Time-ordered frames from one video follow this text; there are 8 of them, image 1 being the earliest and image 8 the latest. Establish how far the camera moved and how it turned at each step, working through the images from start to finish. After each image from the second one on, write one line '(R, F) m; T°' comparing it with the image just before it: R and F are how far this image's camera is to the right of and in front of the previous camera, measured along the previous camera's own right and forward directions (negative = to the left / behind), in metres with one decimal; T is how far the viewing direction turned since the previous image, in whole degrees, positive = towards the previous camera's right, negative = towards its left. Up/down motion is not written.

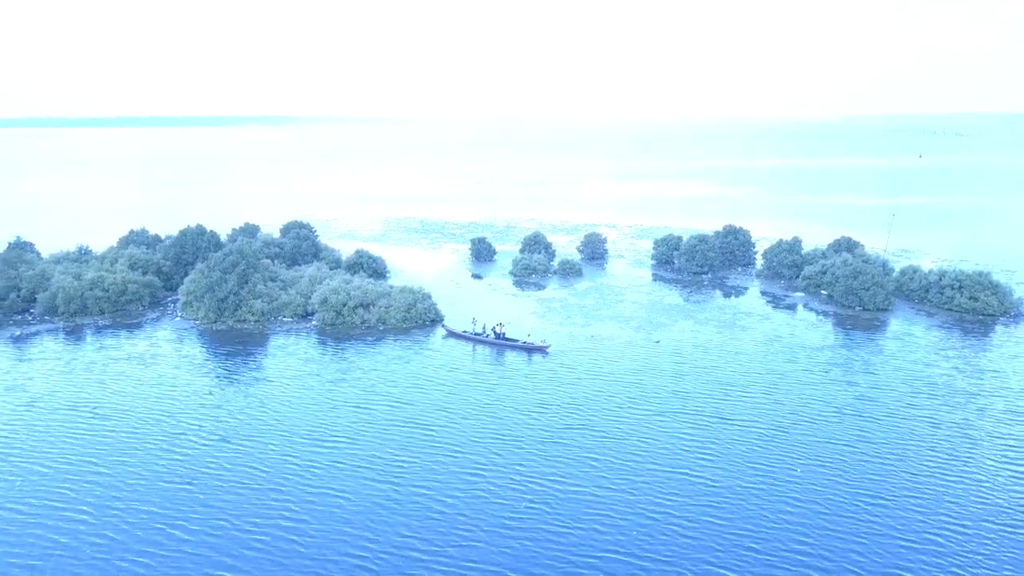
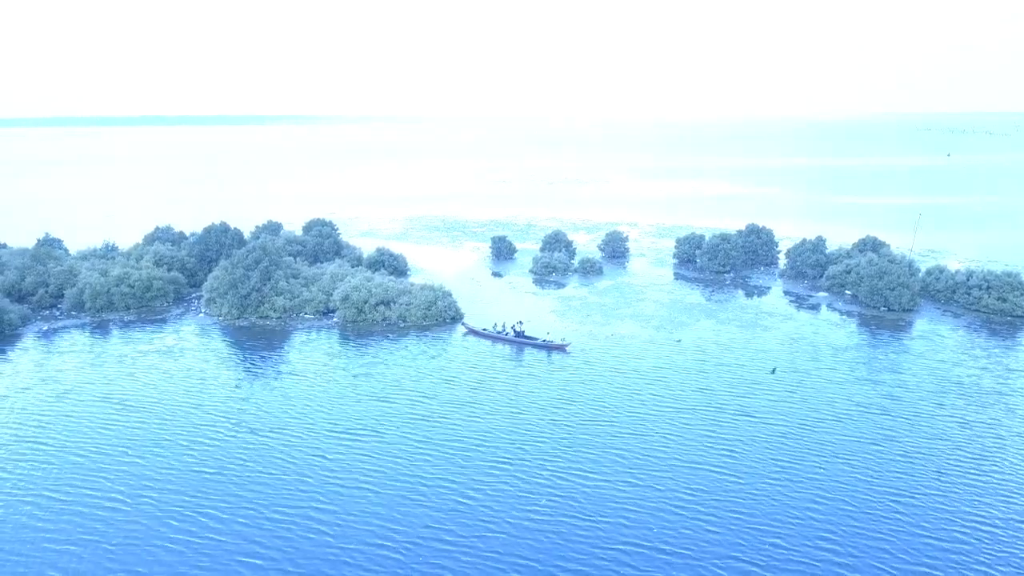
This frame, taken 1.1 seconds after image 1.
(+0.1, 0.0) m; -2°
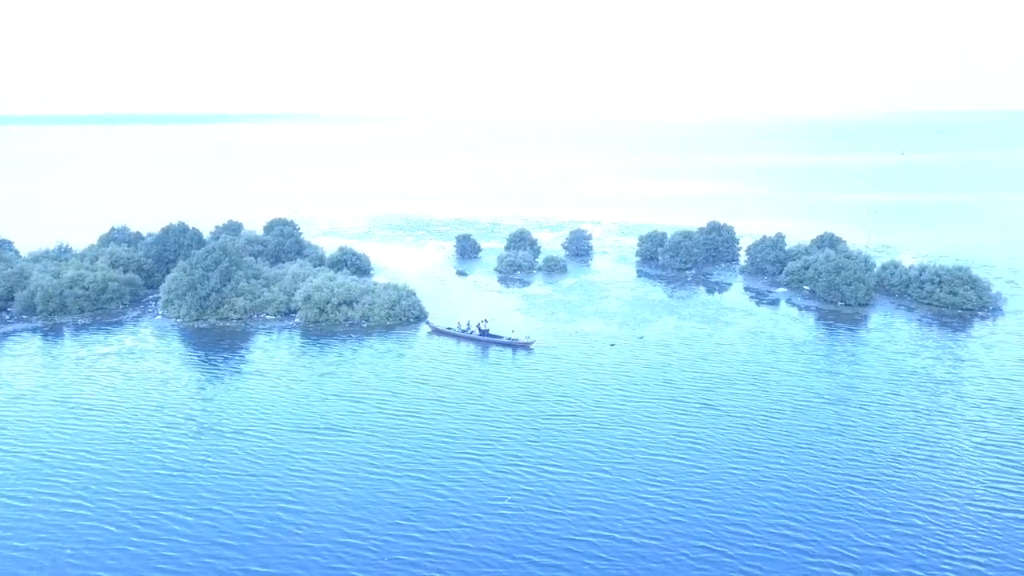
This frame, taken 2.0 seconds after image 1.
(+0.1, 0.0) m; +3°
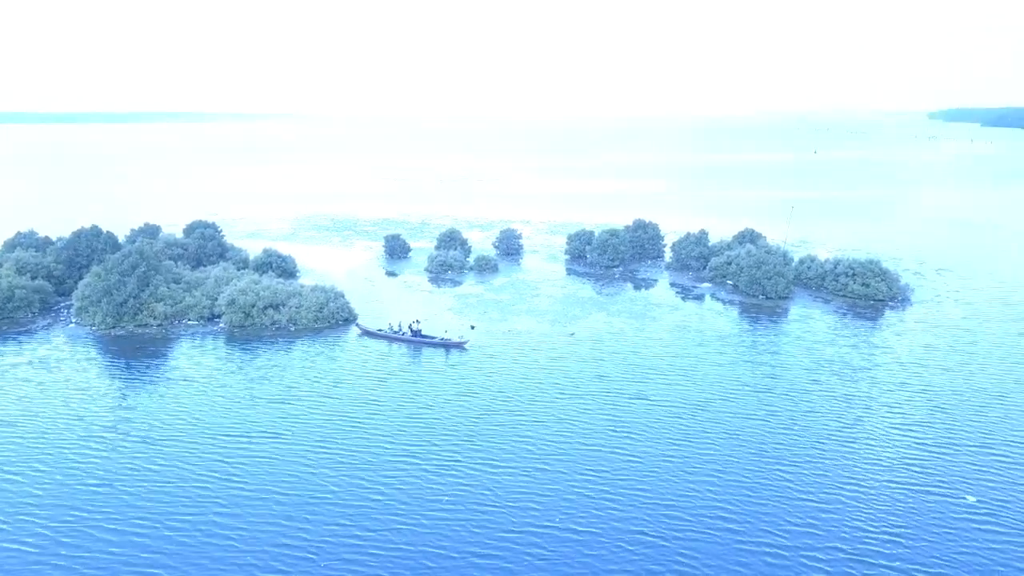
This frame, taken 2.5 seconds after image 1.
(-0.1, 0.0) m; +5°
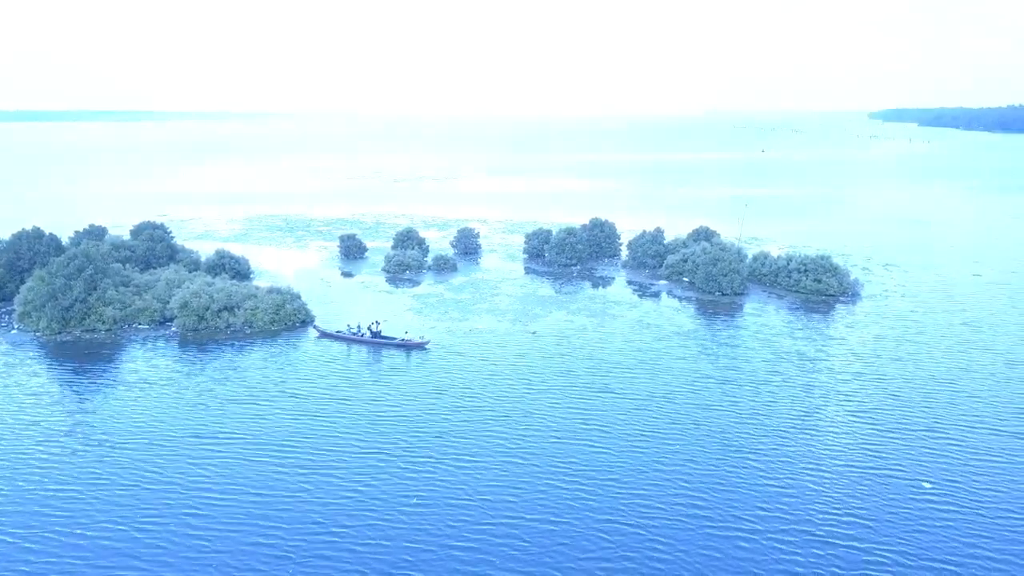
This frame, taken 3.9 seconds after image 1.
(-0.5, +0.1) m; +3°
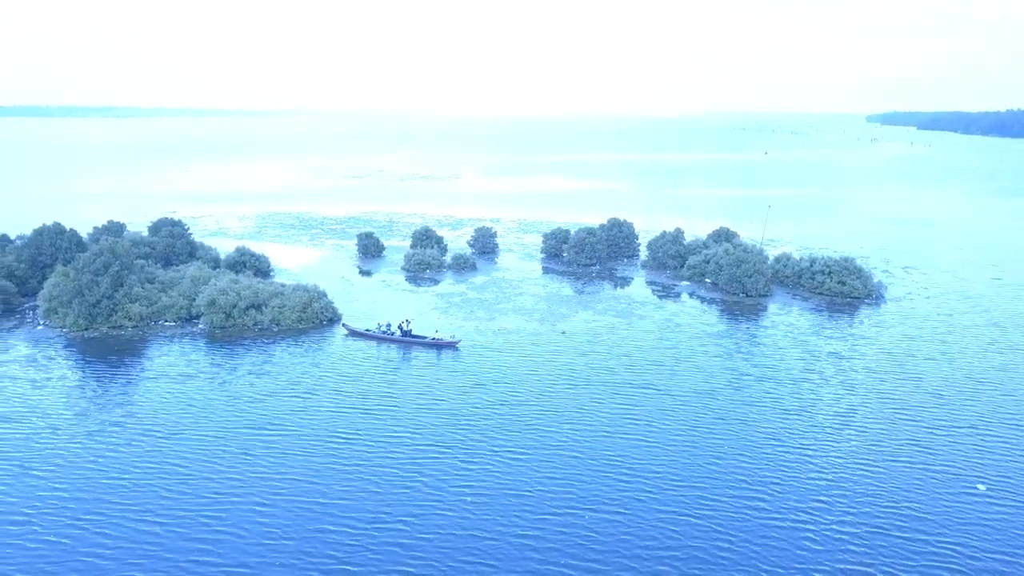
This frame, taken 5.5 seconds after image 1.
(-2.4, +0.1) m; 0°
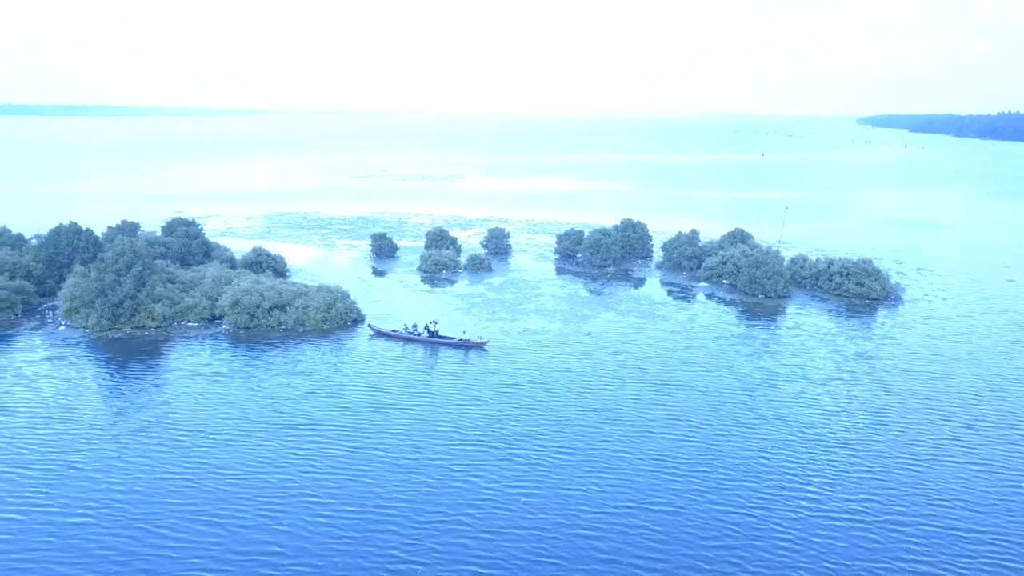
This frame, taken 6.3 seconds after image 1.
(-2.4, 0.0) m; +1°
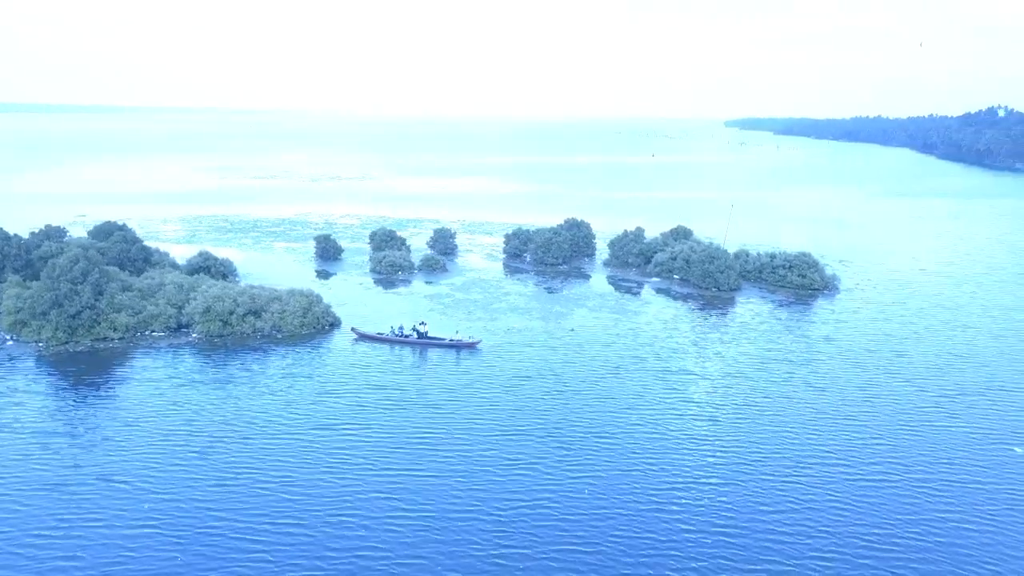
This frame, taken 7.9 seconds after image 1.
(-7.2, 0.0) m; +9°
